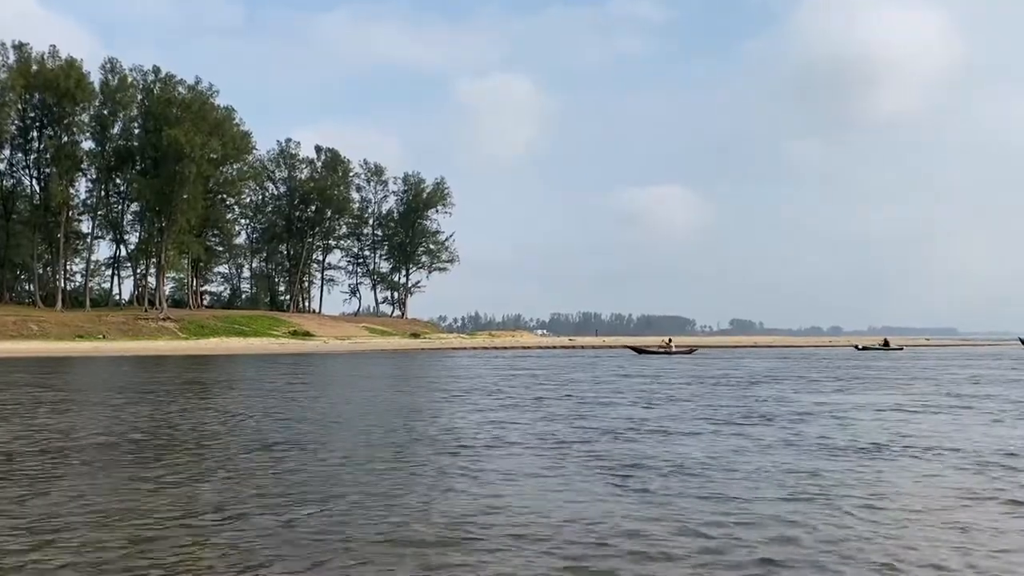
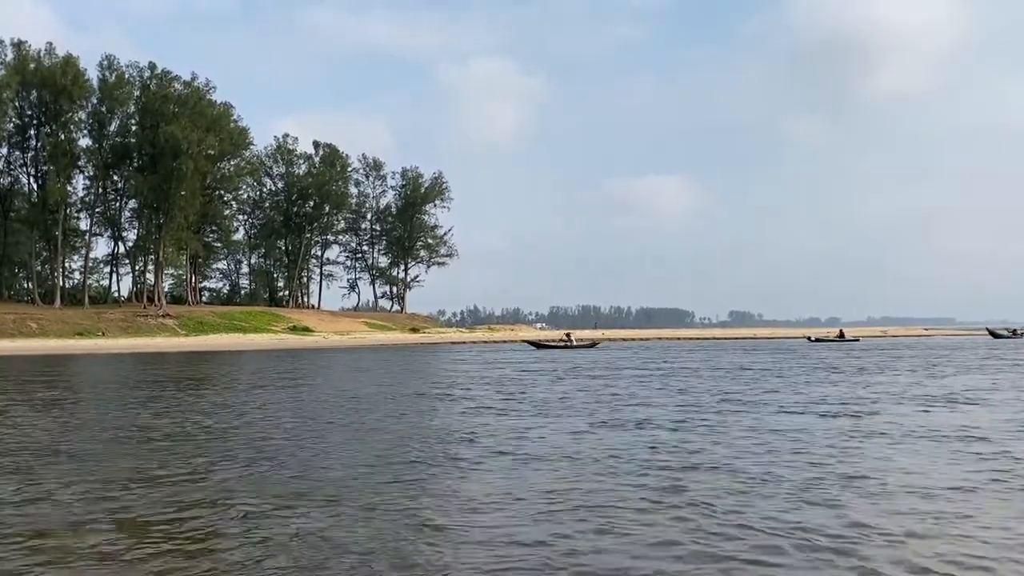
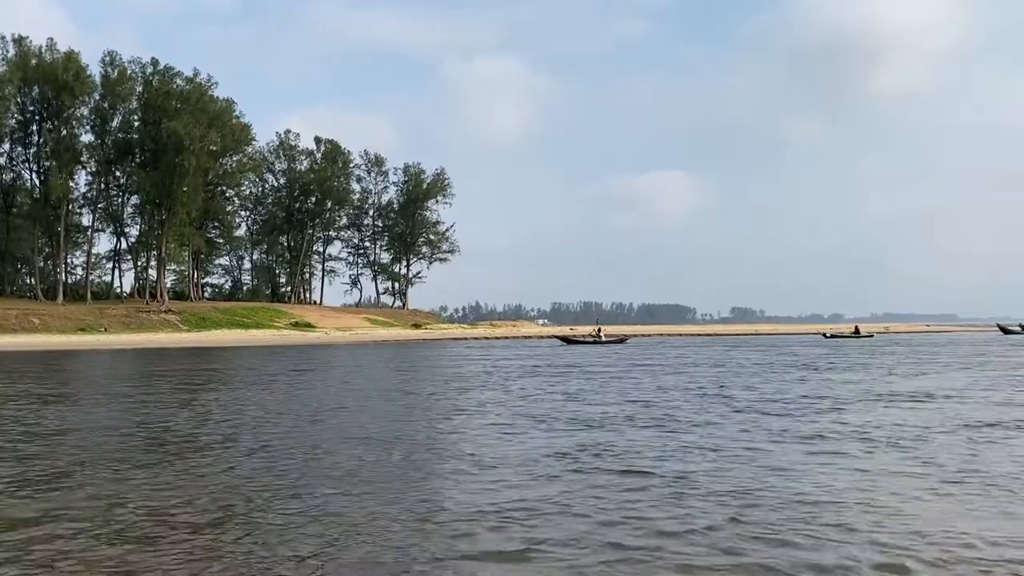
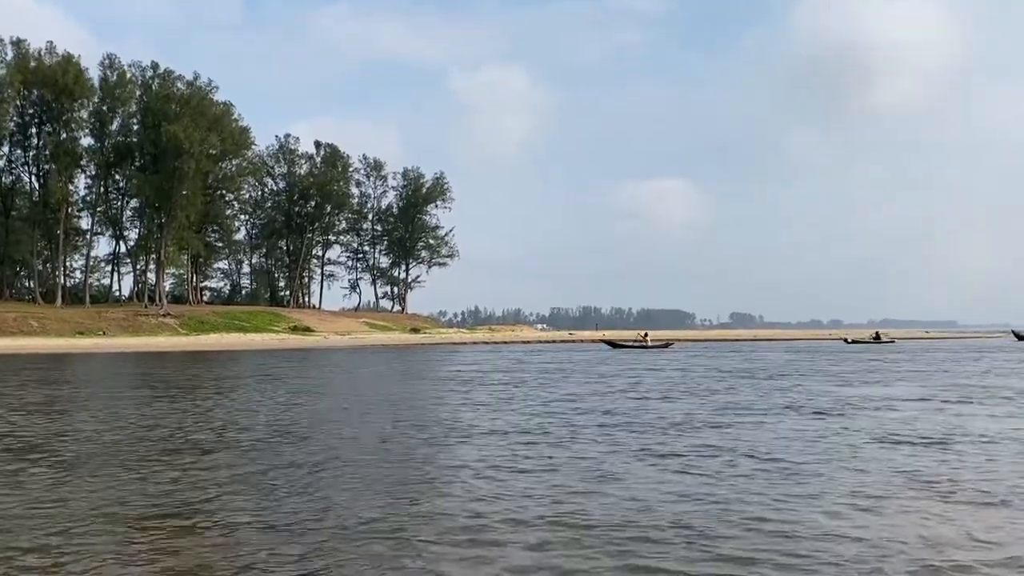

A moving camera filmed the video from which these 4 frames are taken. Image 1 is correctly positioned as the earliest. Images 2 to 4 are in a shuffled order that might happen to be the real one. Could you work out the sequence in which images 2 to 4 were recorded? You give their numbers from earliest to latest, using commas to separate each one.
4, 3, 2
